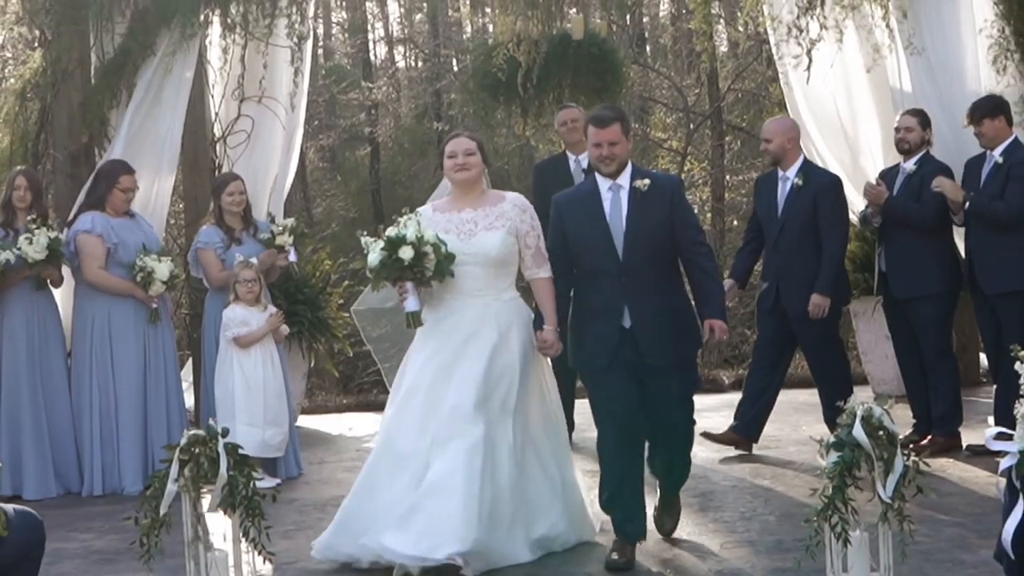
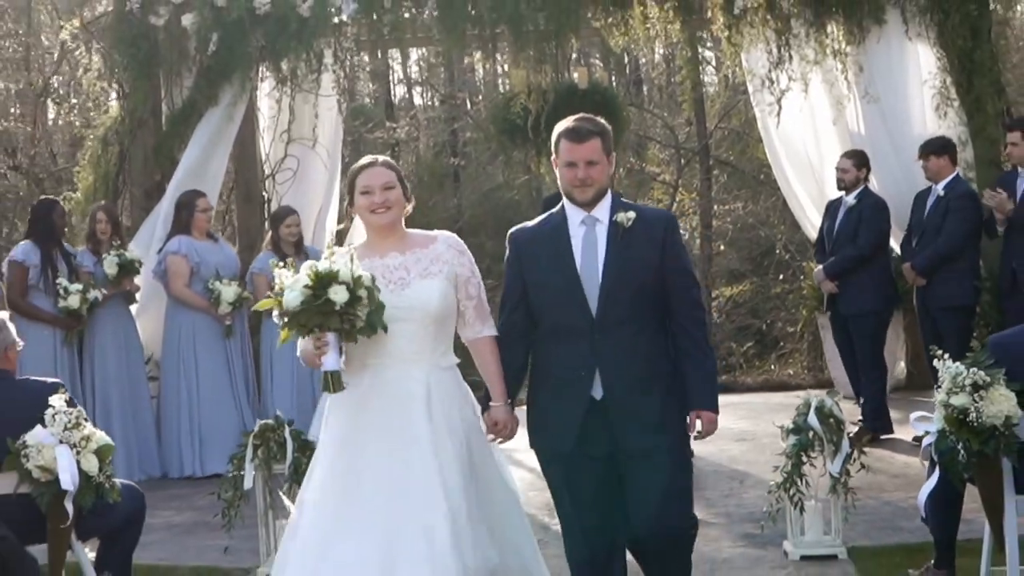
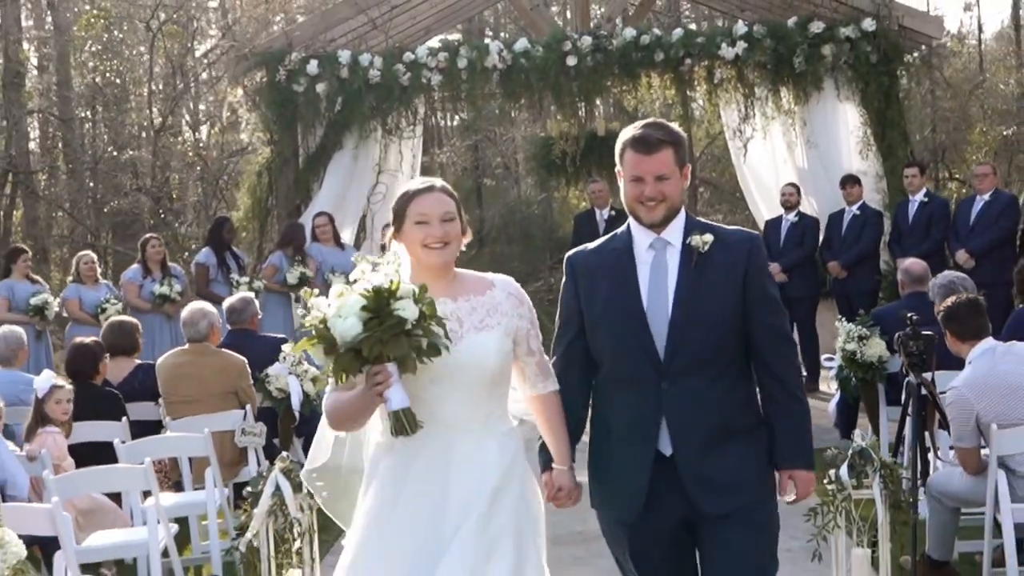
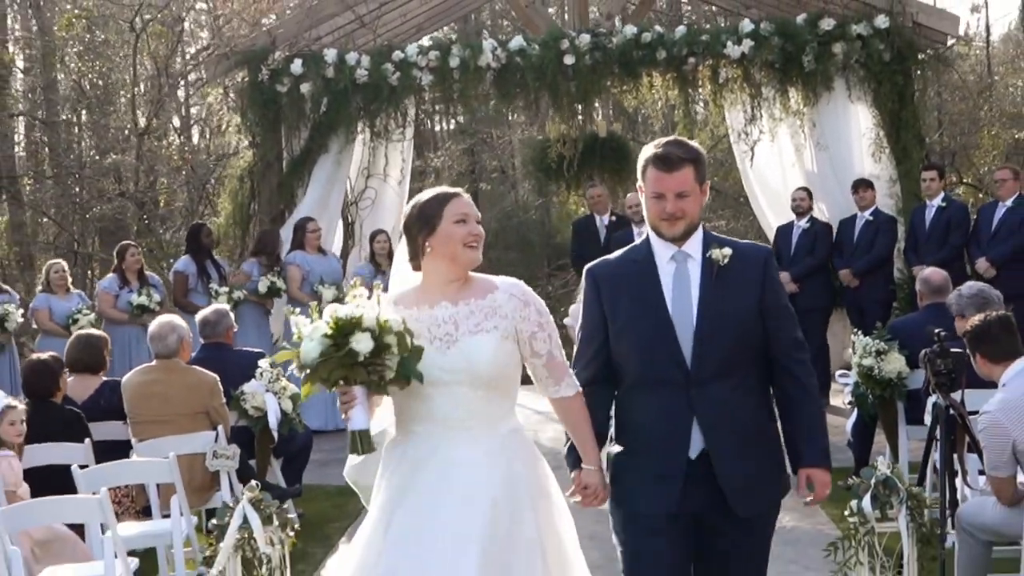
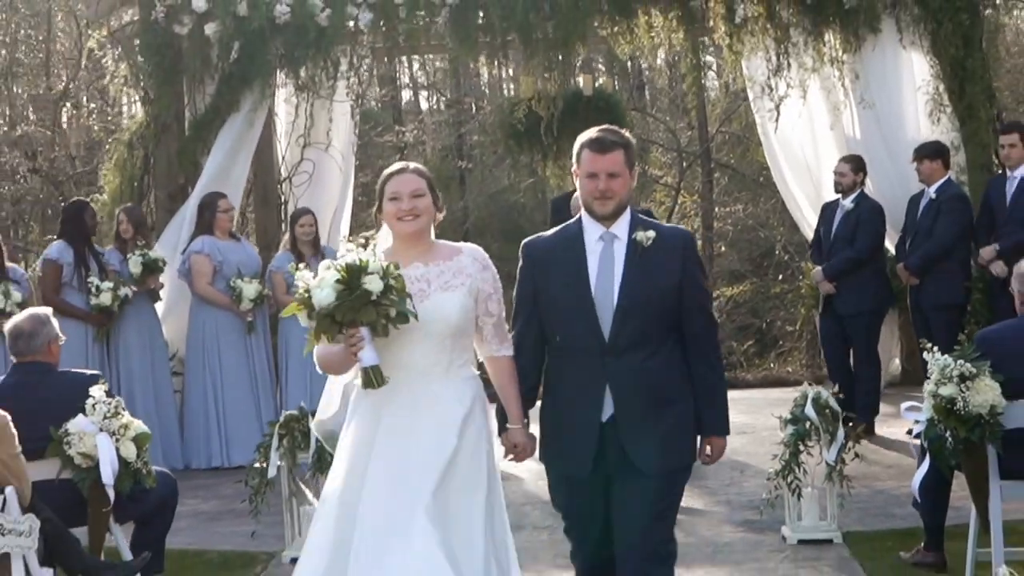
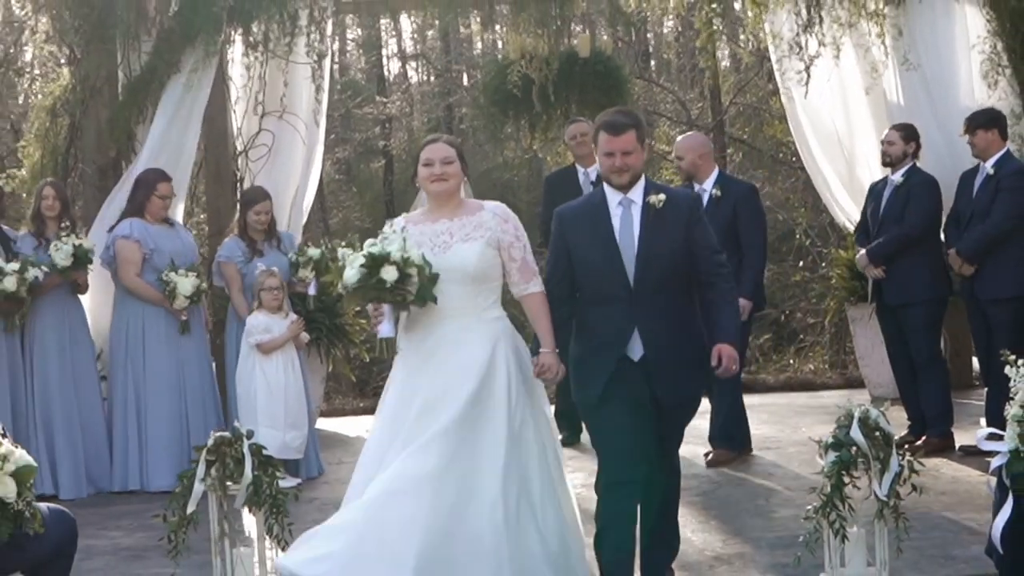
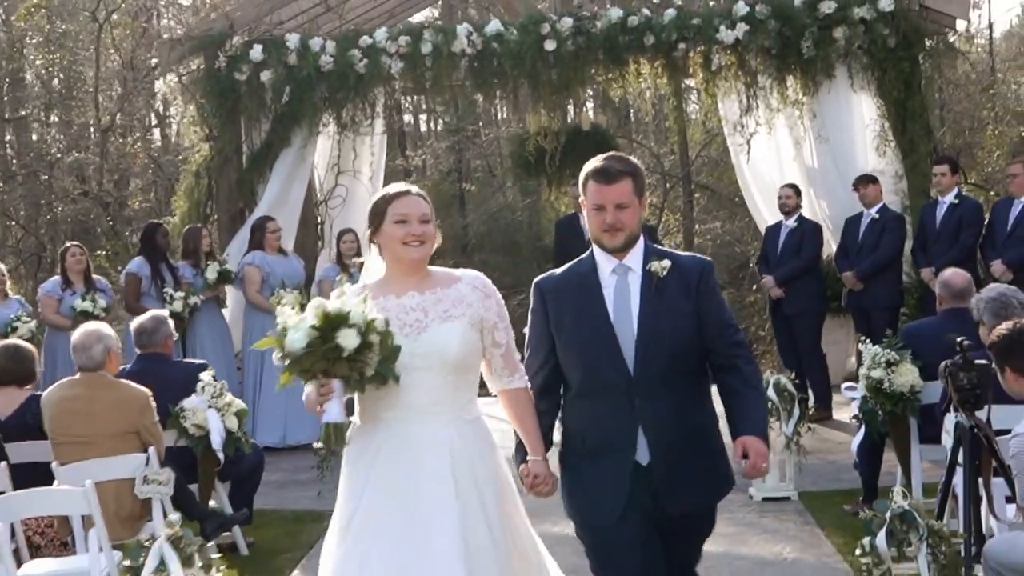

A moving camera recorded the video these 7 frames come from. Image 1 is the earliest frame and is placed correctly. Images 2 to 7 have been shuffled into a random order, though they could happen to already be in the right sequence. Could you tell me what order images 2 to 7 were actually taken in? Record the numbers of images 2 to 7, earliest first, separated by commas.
6, 2, 5, 7, 4, 3
